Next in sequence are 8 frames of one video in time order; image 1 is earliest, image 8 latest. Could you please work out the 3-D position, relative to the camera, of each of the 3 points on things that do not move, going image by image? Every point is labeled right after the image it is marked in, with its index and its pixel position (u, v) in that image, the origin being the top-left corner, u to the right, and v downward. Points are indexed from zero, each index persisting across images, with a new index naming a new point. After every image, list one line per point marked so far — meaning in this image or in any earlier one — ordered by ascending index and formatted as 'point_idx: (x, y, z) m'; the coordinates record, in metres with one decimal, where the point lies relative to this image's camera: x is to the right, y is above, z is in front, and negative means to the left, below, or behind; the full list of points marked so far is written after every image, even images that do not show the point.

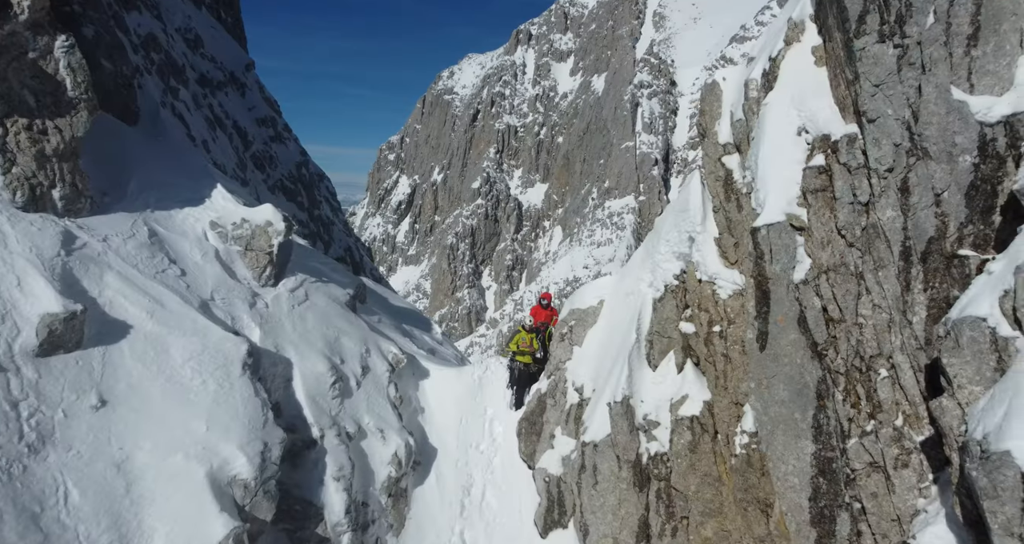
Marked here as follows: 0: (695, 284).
0: (+3.3, -0.2, +11.1) m
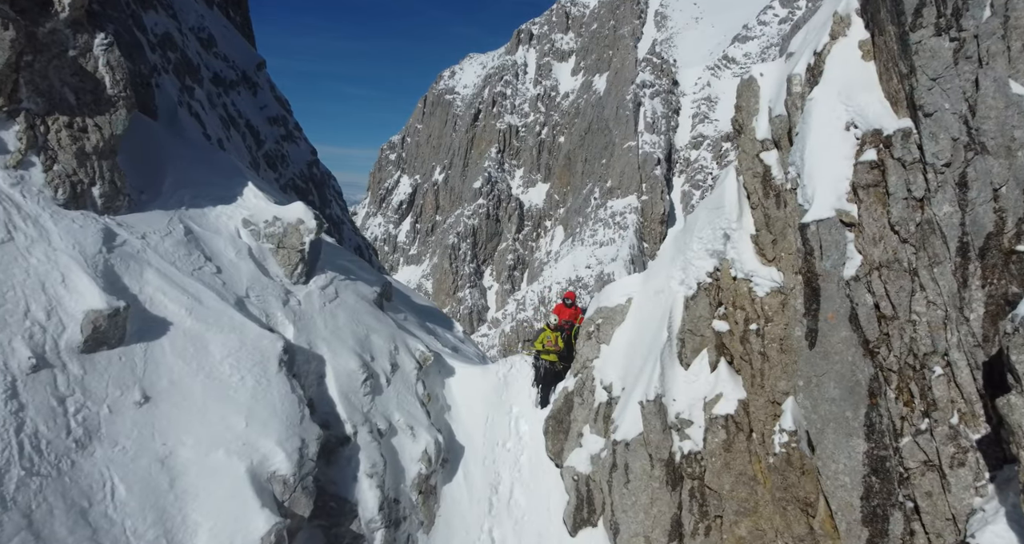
0: (+3.9, -0.2, +11.0) m
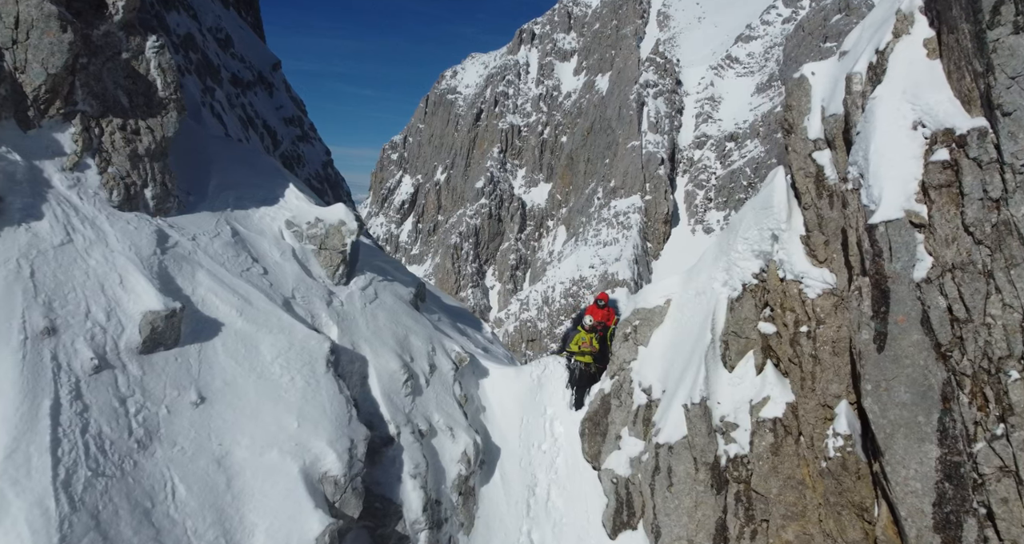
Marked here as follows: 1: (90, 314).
0: (+4.8, -0.2, +10.9) m
1: (-5.8, -0.6, +8.3) m
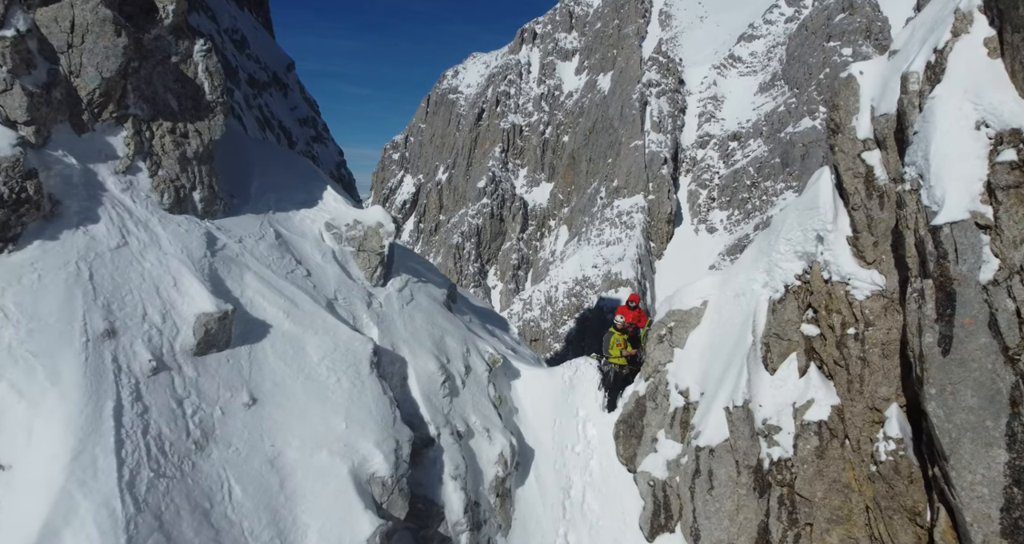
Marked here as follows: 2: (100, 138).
0: (+5.5, -0.2, +10.7) m
1: (-5.0, -0.6, +8.3) m
2: (-6.2, +2.0, +9.1) m
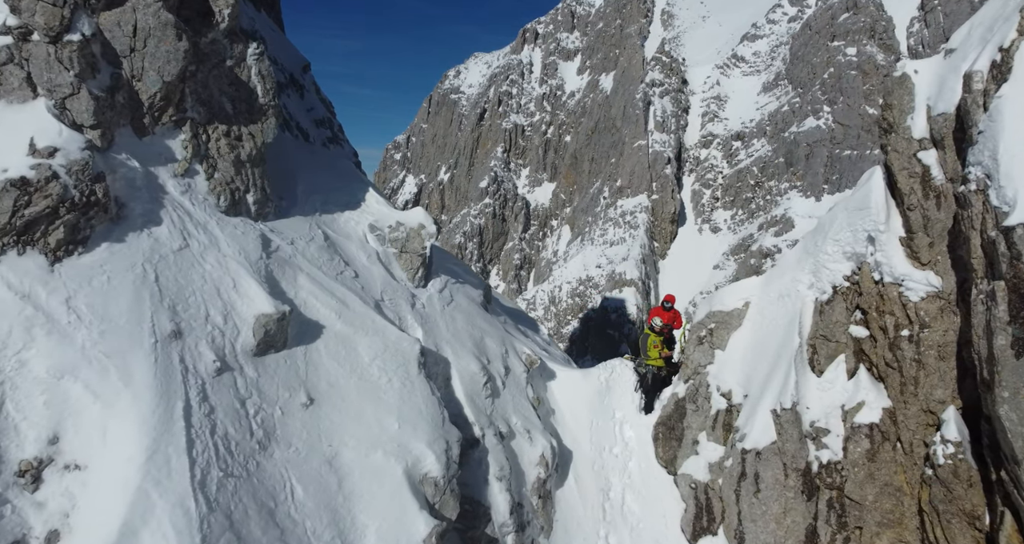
0: (+6.4, -0.3, +10.6) m
1: (-4.2, -0.6, +8.4) m
2: (-5.4, +2.0, +9.2) m
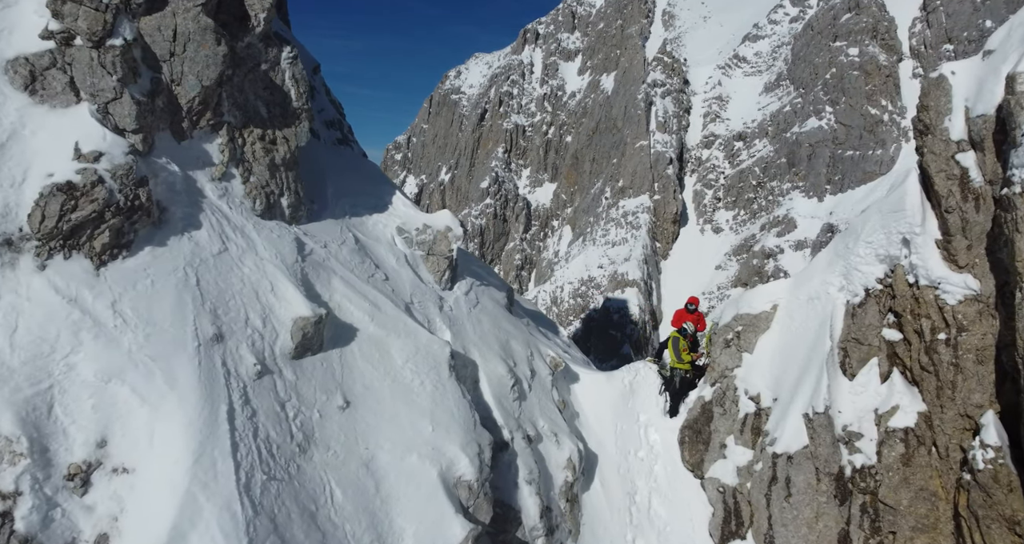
0: (+6.9, -0.3, +10.5) m
1: (-3.7, -0.7, +8.4) m
2: (-4.8, +1.9, +9.3) m
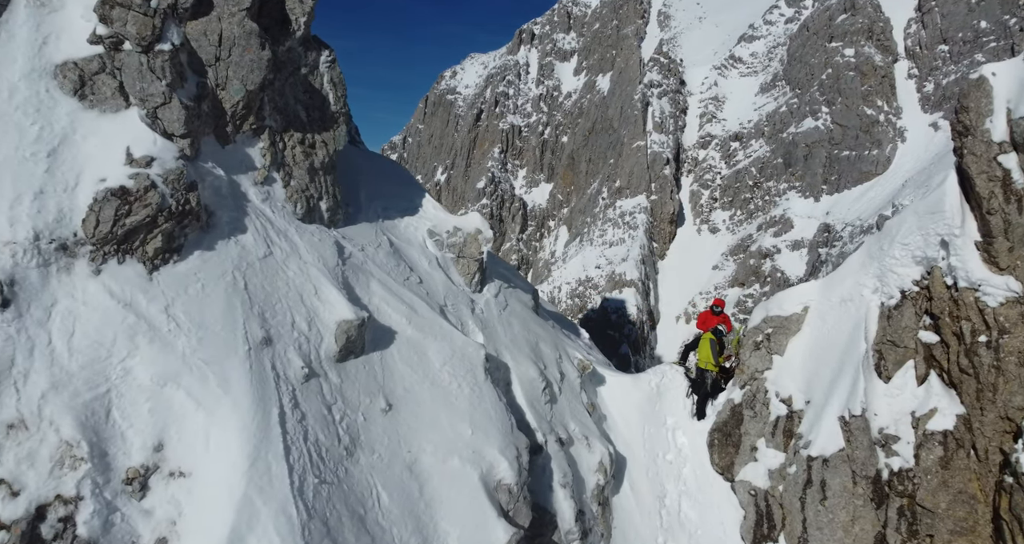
0: (+7.6, -0.3, +10.5) m
1: (-3.1, -0.7, +8.5) m
2: (-4.2, +1.9, +9.3) m
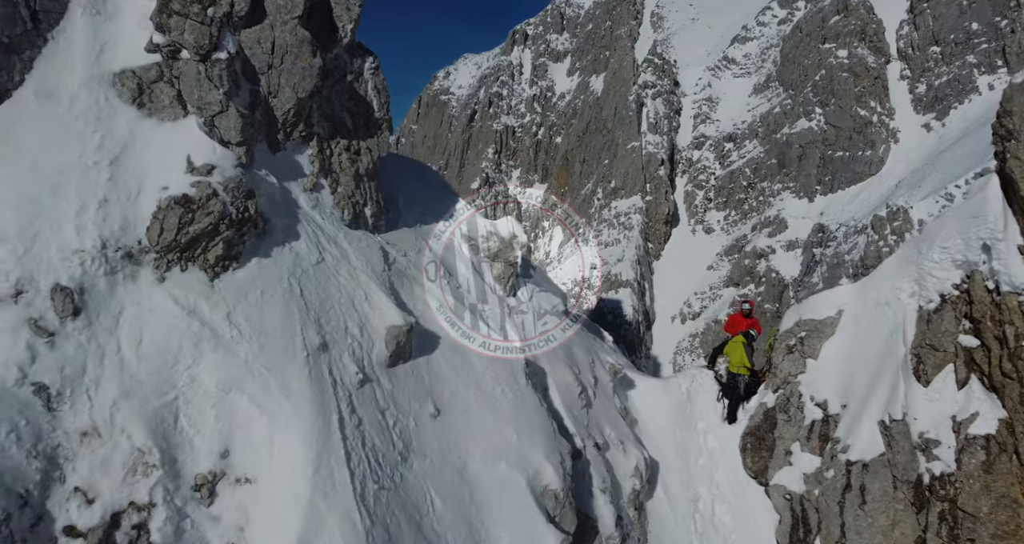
0: (+8.3, -0.4, +10.5) m
1: (-2.3, -0.8, +8.5) m
2: (-3.5, +1.8, +9.4) m
